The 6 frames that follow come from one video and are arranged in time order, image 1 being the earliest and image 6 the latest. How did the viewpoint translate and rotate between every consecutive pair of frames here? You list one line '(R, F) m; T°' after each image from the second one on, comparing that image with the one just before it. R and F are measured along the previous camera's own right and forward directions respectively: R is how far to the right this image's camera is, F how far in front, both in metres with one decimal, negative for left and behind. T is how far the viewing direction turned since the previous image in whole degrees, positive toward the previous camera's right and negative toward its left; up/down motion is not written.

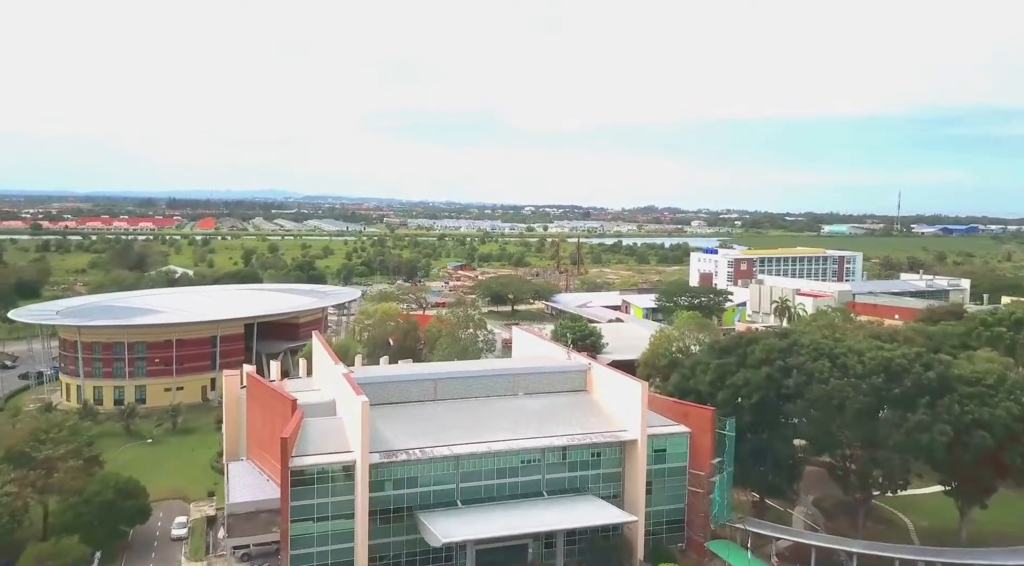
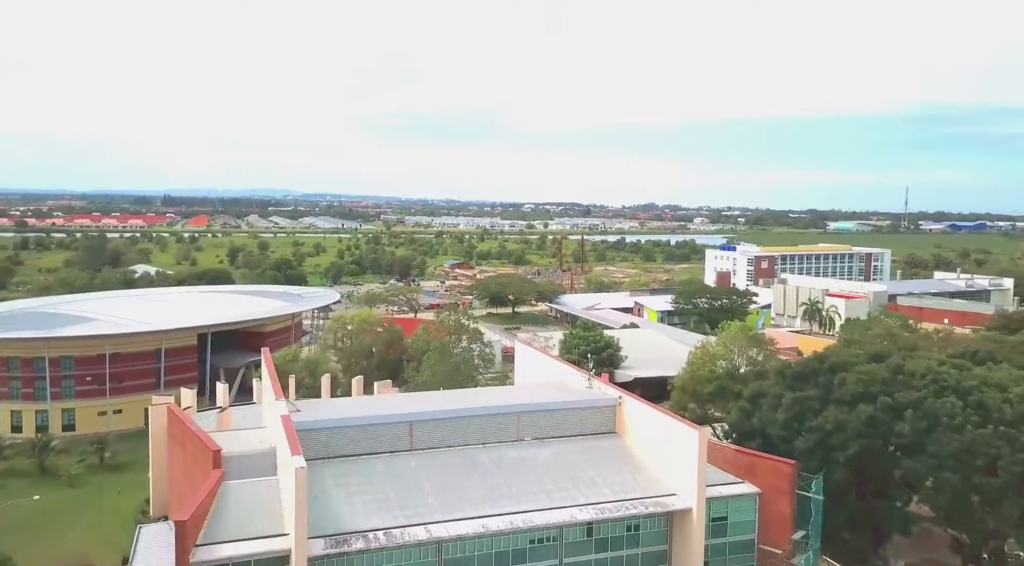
(-0.1, +6.1) m; 0°
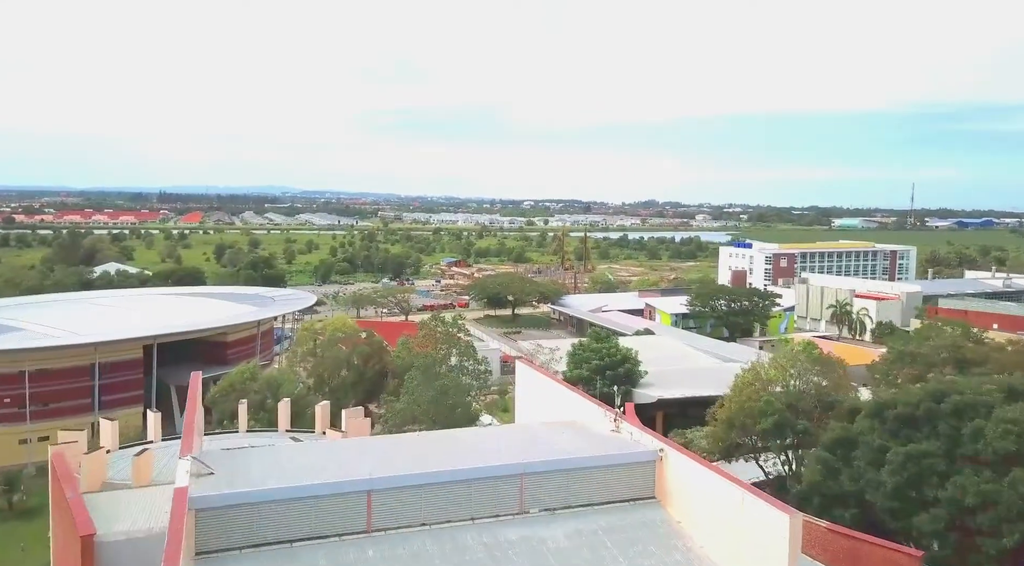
(0.0, +5.0) m; 0°
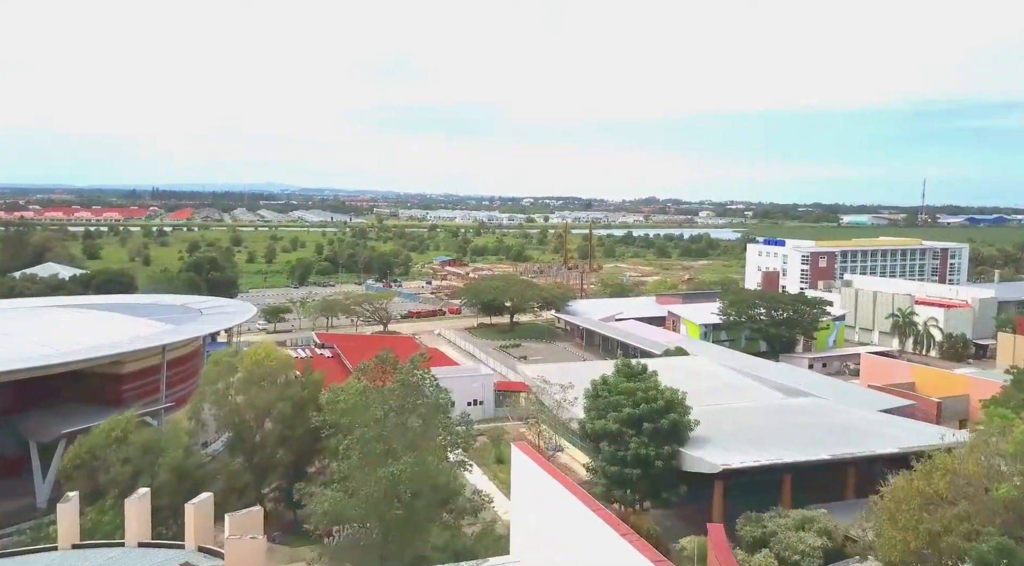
(+0.1, +8.5) m; 0°
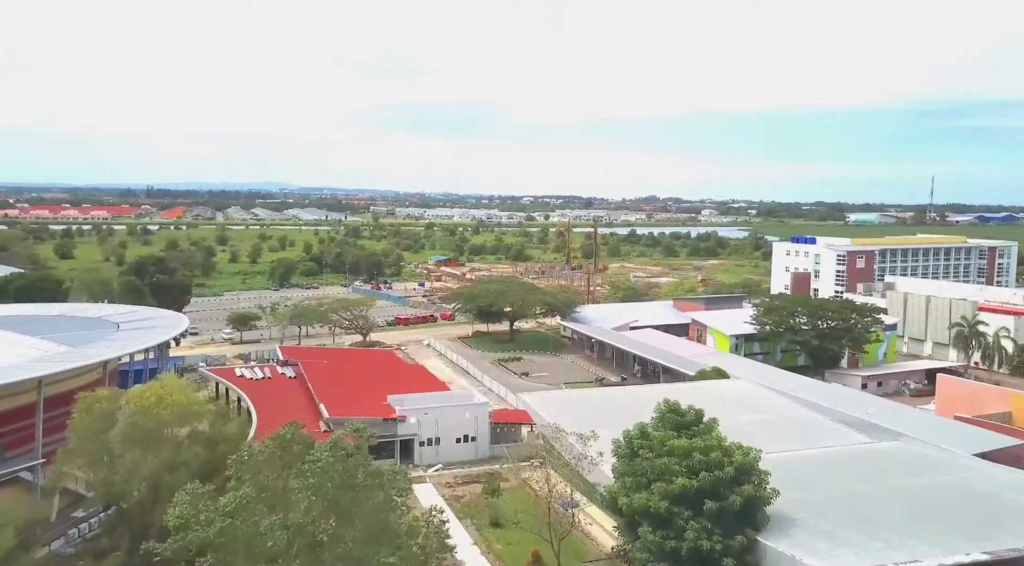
(0.0, +6.2) m; 0°
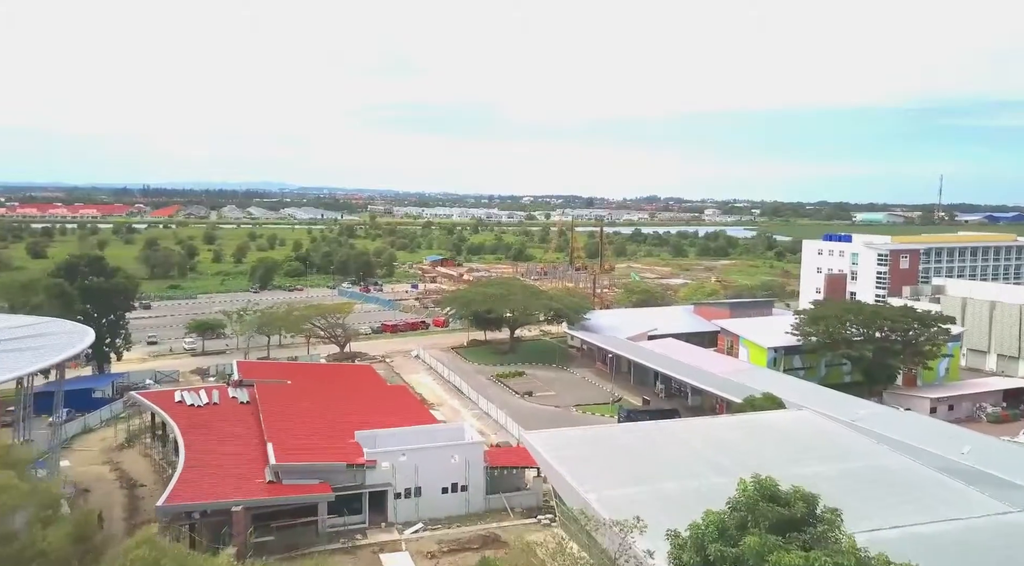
(0.0, +5.5) m; 0°
